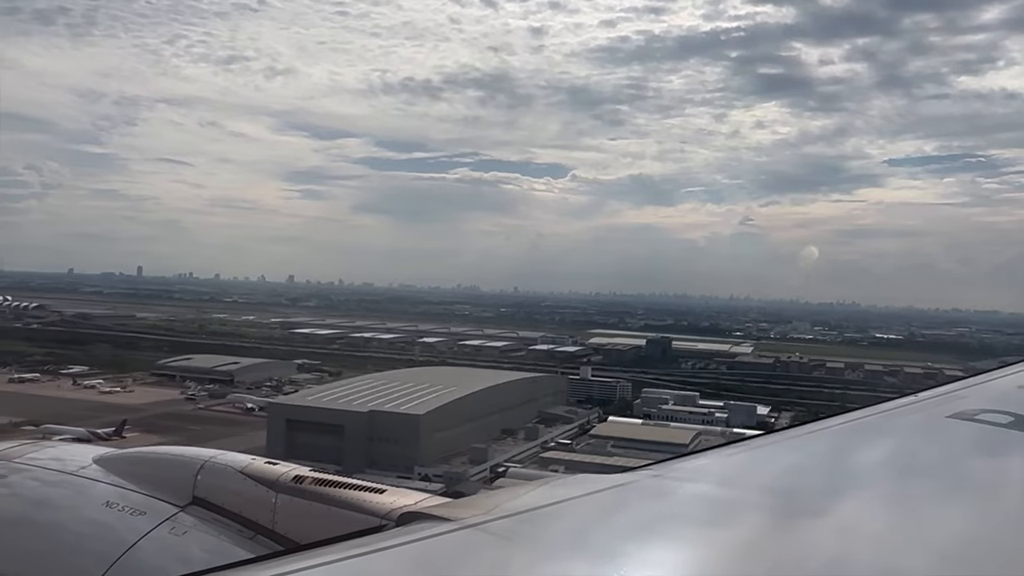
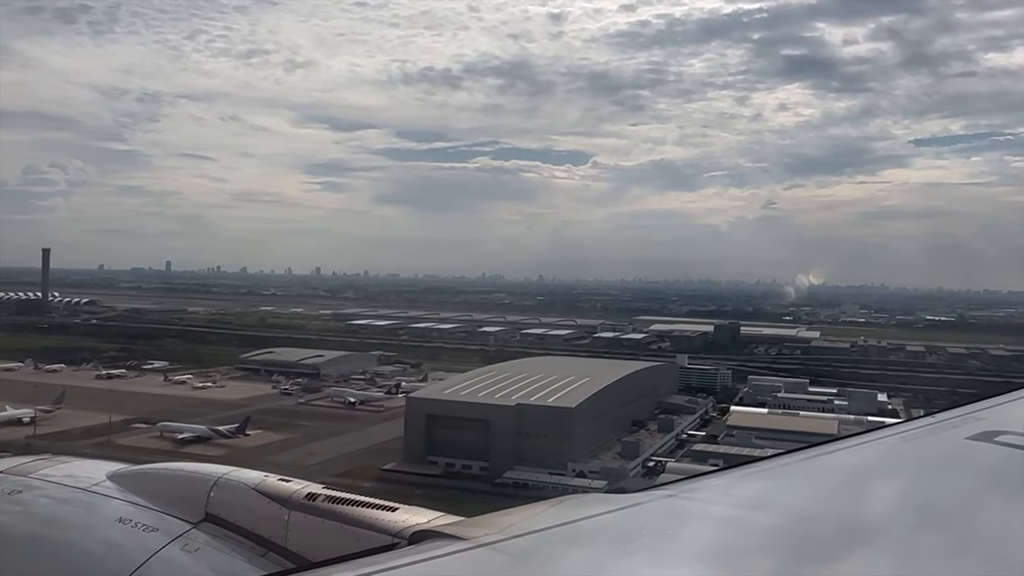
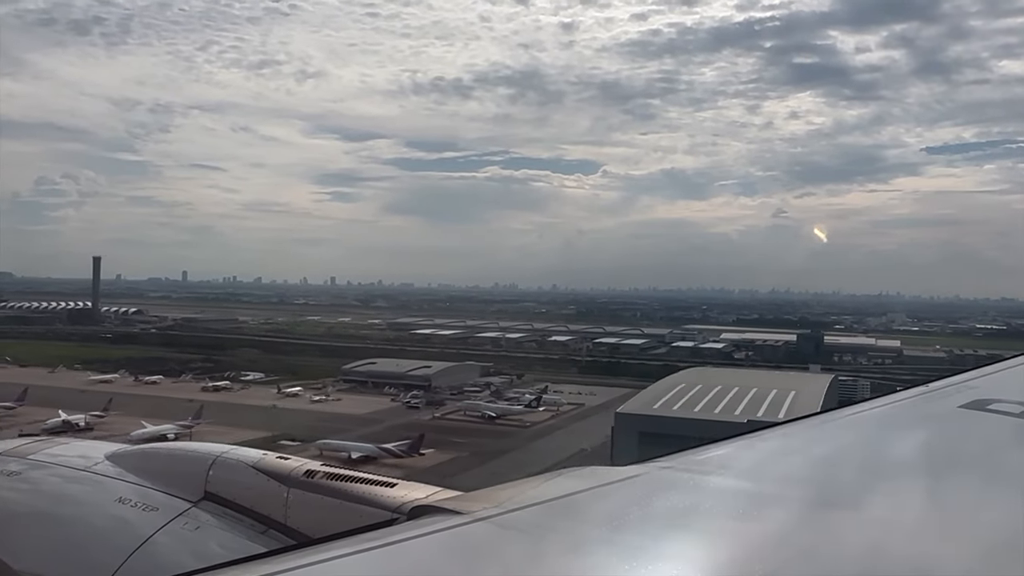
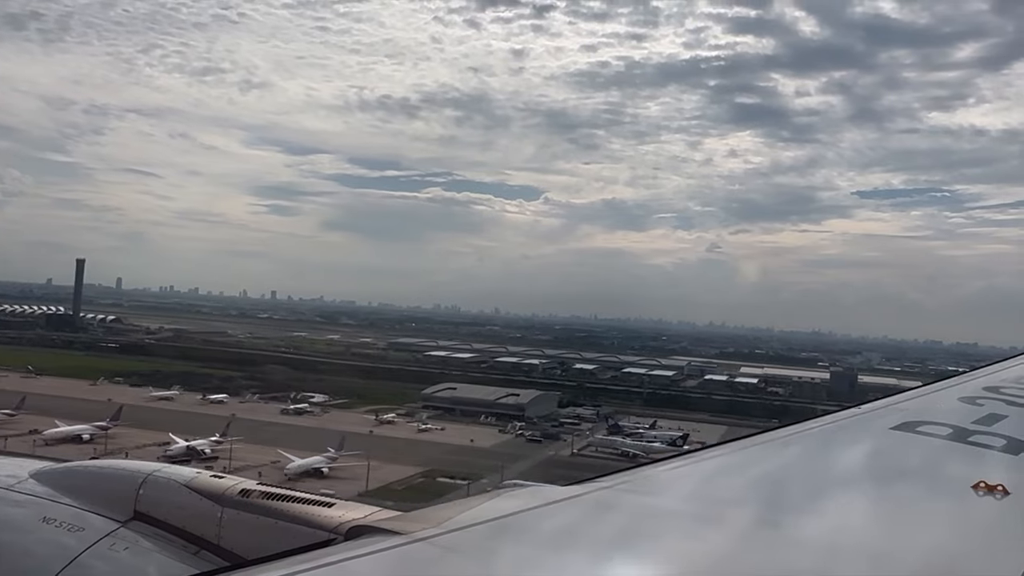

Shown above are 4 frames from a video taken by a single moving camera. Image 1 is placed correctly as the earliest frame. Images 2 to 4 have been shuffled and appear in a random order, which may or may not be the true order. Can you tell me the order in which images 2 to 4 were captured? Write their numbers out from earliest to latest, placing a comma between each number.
2, 3, 4
